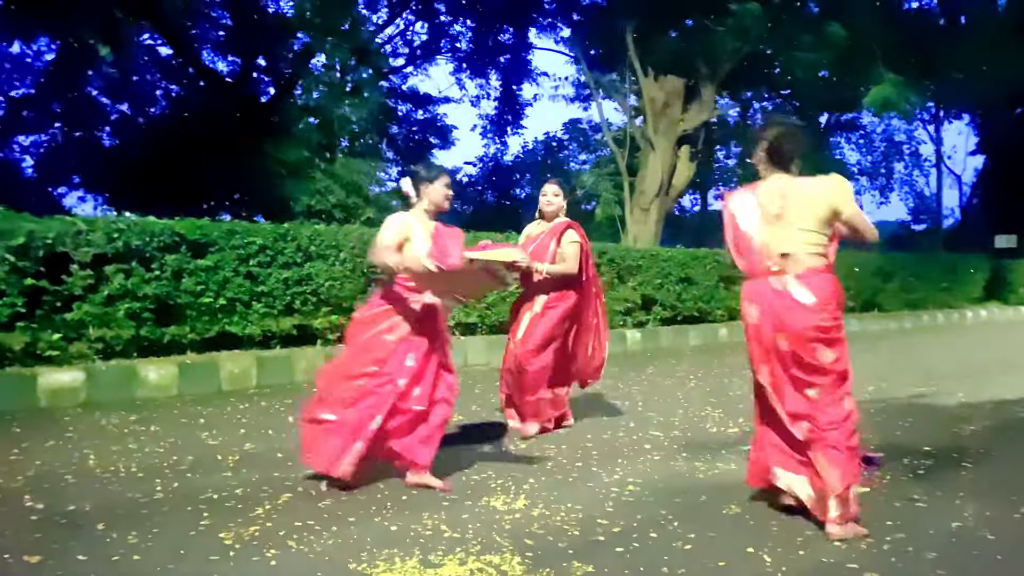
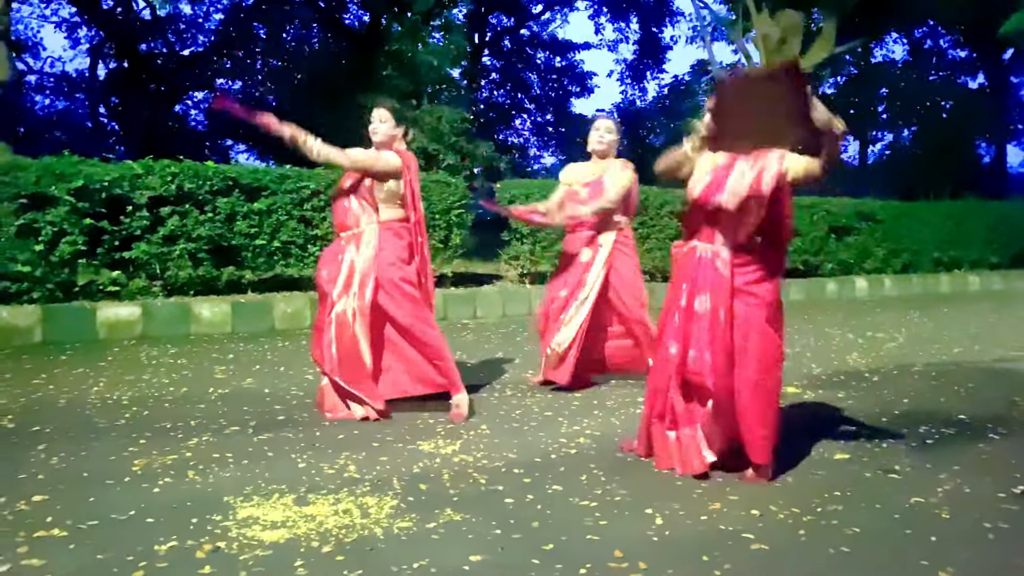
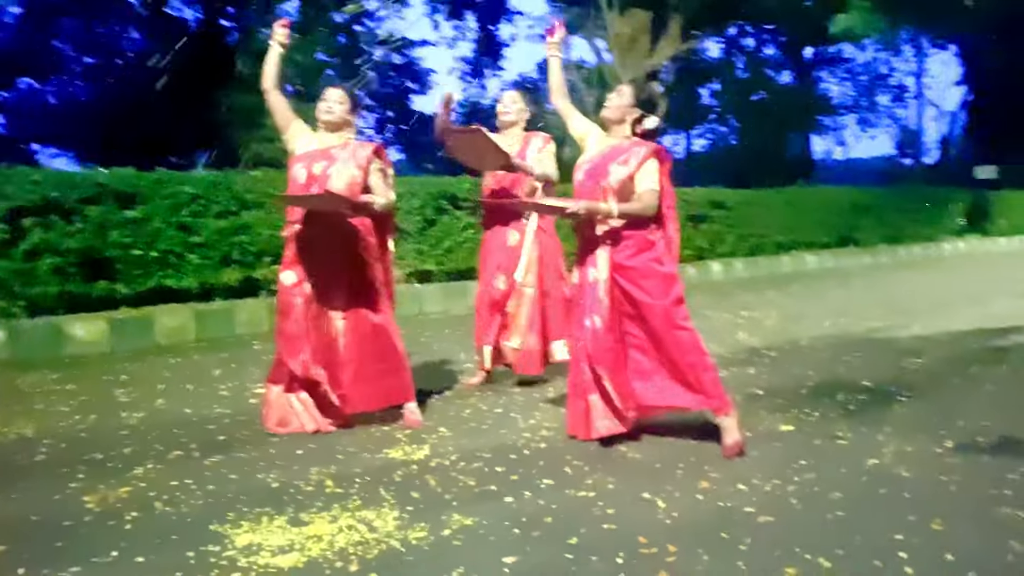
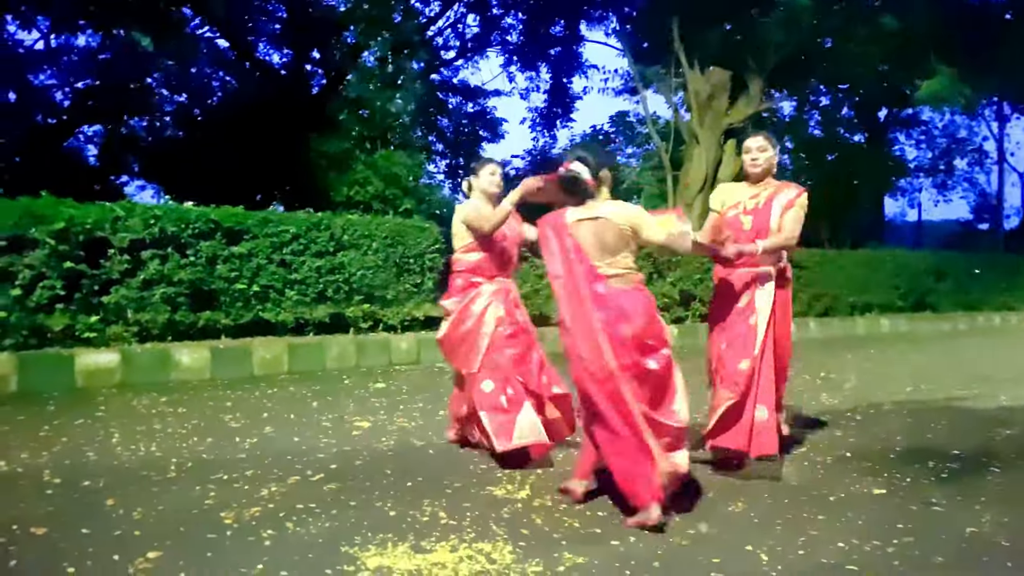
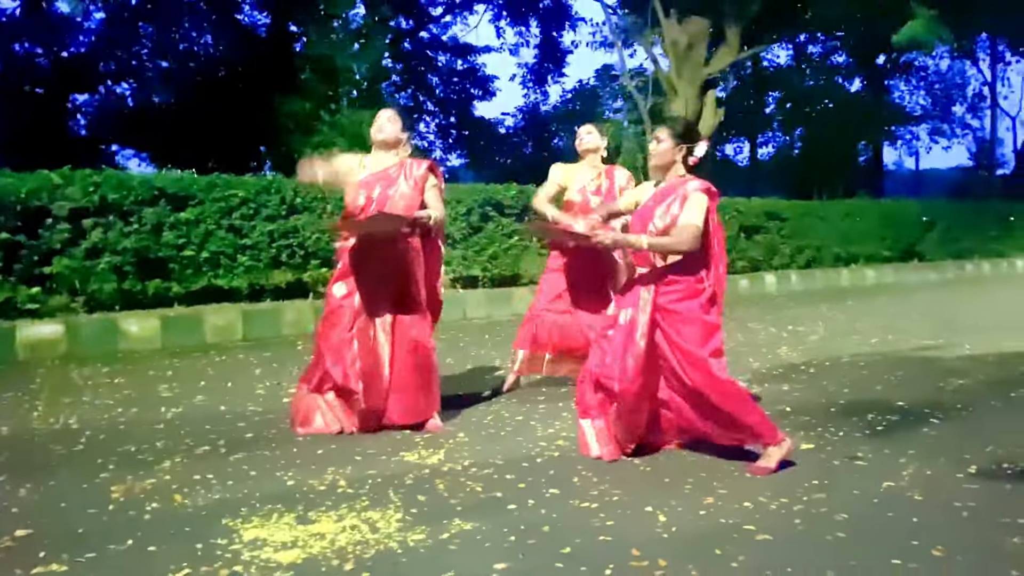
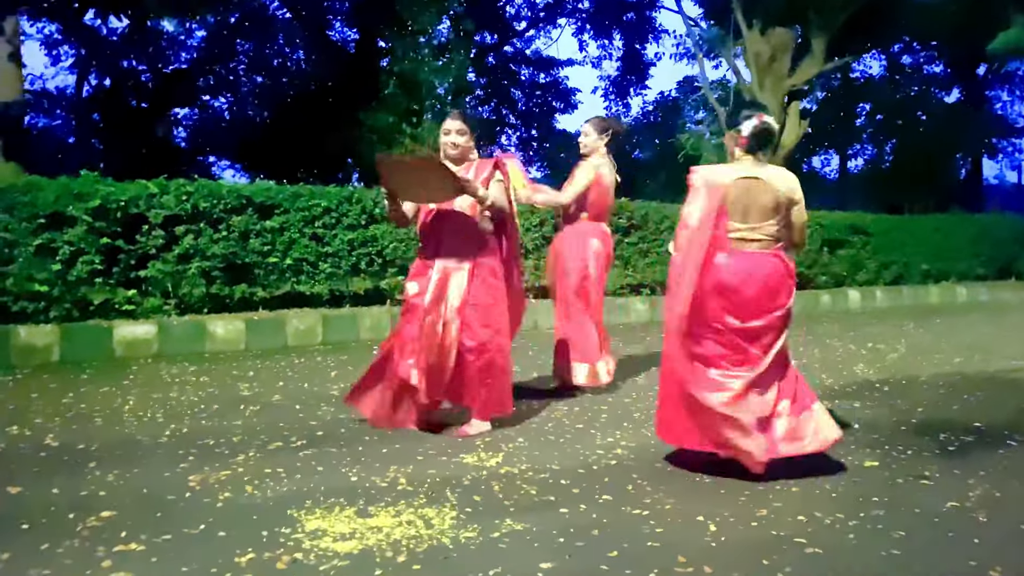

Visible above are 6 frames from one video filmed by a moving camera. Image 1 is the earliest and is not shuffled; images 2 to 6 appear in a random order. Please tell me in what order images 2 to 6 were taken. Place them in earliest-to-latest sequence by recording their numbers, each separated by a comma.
4, 6, 2, 5, 3
